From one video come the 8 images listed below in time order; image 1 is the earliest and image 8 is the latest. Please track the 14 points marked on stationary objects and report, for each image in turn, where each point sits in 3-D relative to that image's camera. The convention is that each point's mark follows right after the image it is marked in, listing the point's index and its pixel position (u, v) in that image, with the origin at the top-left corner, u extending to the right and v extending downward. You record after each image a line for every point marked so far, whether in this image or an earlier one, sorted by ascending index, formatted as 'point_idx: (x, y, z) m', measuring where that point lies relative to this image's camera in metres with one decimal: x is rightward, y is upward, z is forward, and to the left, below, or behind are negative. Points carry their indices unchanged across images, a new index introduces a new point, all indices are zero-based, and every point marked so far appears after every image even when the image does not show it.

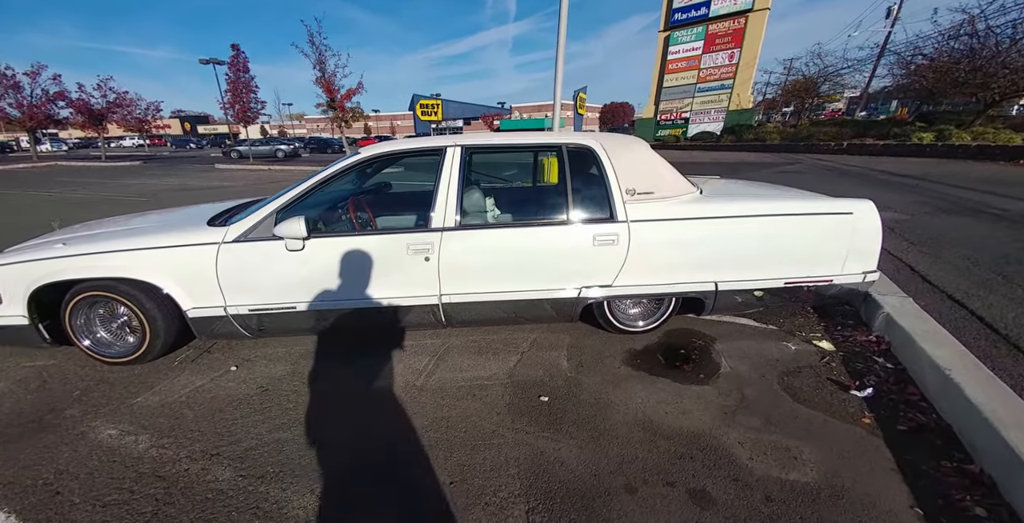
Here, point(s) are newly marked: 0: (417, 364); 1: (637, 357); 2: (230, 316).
0: (-0.7, -0.7, +2.9) m
1: (+0.9, -0.6, +2.9) m
2: (-2.0, -0.4, +2.9) m
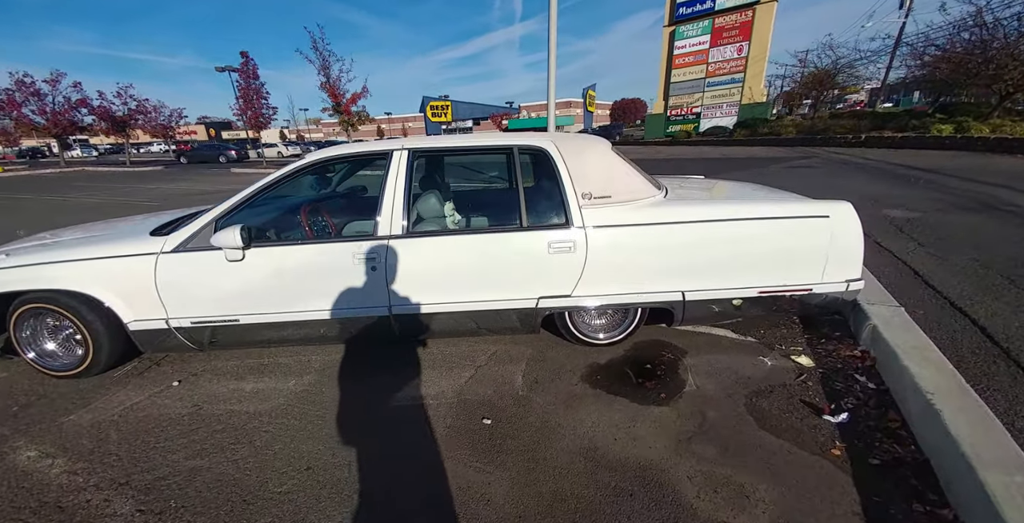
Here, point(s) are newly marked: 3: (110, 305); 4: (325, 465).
0: (-1.0, -0.8, +2.7) m
1: (+0.6, -0.7, +2.7) m
2: (-2.3, -0.5, +2.8) m
3: (-2.8, -0.3, +2.8) m
4: (-0.9, -1.0, +1.9) m
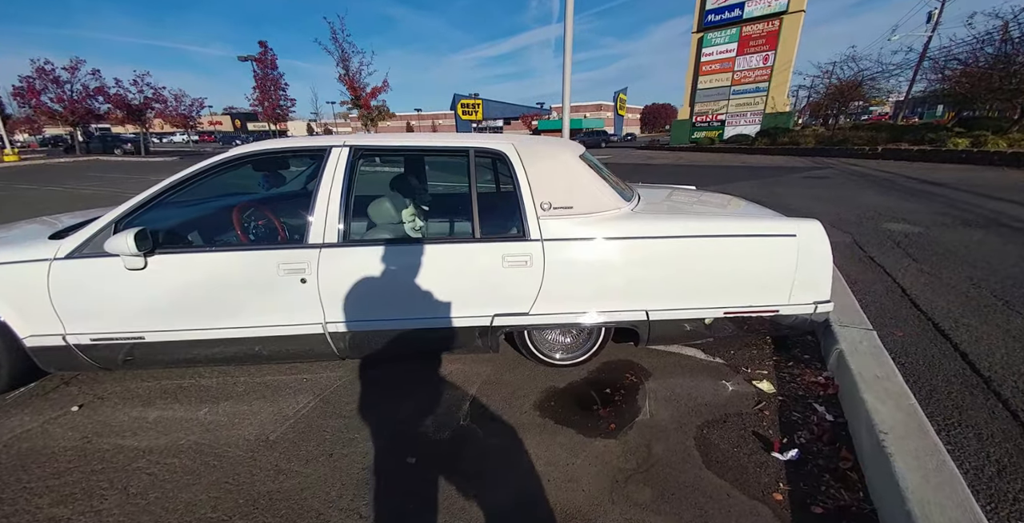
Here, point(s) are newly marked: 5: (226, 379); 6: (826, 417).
0: (-1.3, -0.9, +2.5) m
1: (+0.2, -0.8, +2.5) m
2: (-2.7, -0.5, +2.6) m
3: (-3.1, -0.4, +2.5) m
4: (-1.2, -1.1, +1.7) m
5: (-1.9, -0.8, +2.8) m
6: (+1.6, -0.8, +2.1) m
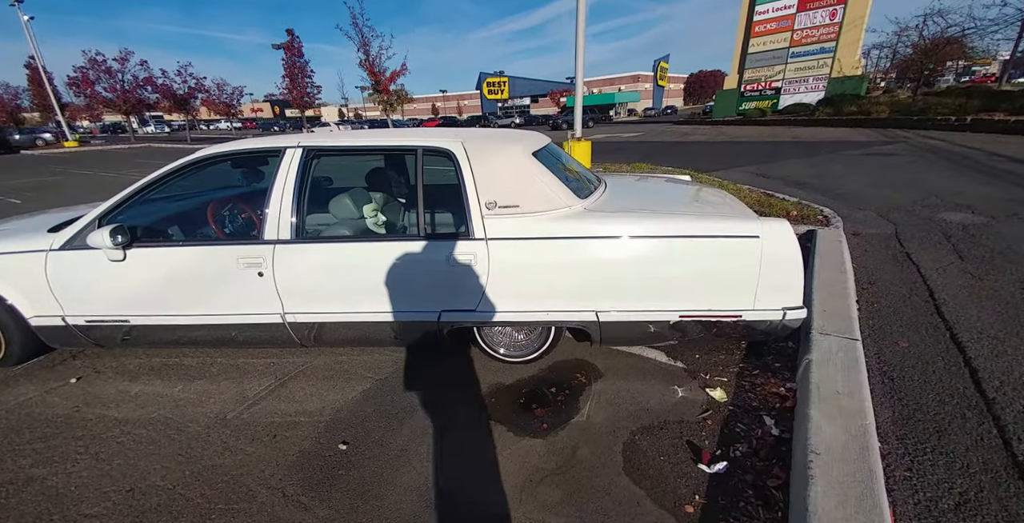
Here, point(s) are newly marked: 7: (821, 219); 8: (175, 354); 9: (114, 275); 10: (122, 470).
0: (-1.7, -0.8, +2.6) m
1: (-0.1, -0.8, +2.5) m
2: (-3.0, -0.4, +2.8) m
3: (-3.4, -0.3, +2.9) m
4: (-1.6, -1.1, +1.8) m
5: (-2.2, -0.7, +3.0) m
6: (+1.3, -0.8, +2.0) m
7: (+4.0, +0.6, +5.5) m
8: (-2.5, -0.7, +3.1) m
9: (-2.5, -0.1, +2.7) m
10: (-1.9, -1.0, +1.9) m
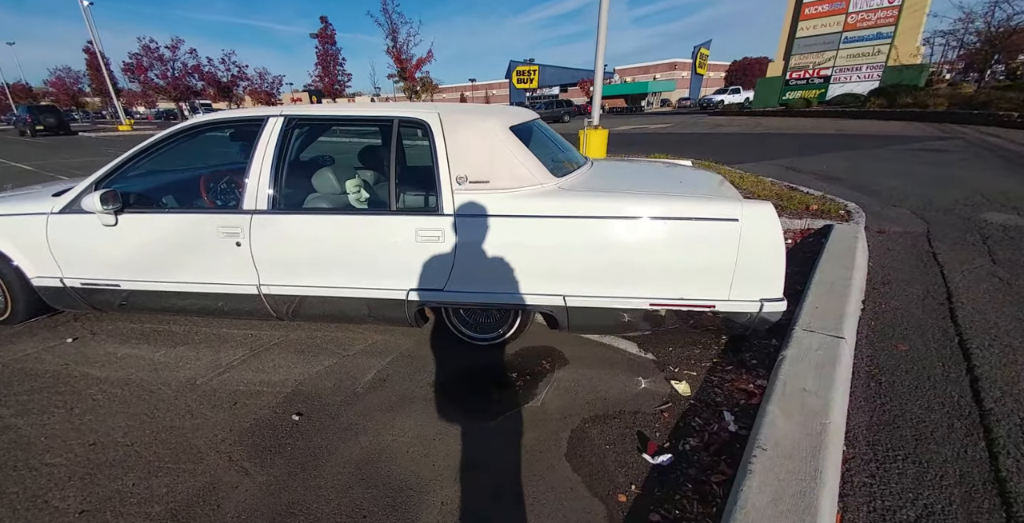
0: (-1.9, -0.6, +2.7) m
1: (-0.3, -0.7, +2.5) m
2: (-3.2, -0.2, +3.0) m
3: (-3.6, 0.0, +3.0) m
4: (-1.9, -0.9, +1.9) m
5: (-2.4, -0.5, +3.1) m
6: (+1.0, -0.8, +1.9) m
7: (+4.1, +0.6, +5.1) m
8: (-2.7, -0.4, +3.2) m
9: (-2.7, +0.1, +2.8) m
10: (-2.1, -0.8, +2.1) m
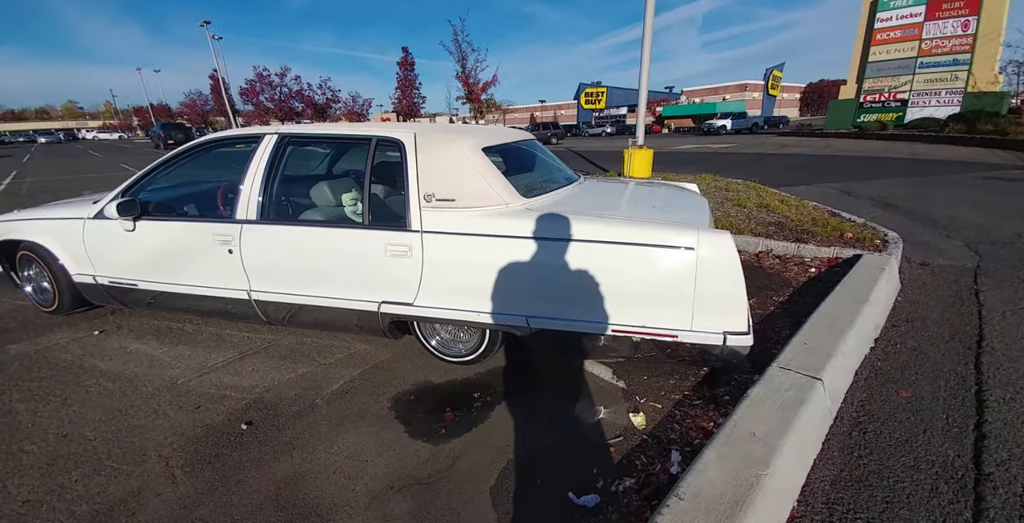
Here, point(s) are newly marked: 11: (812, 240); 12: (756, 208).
0: (-2.1, -0.7, +2.9) m
1: (-0.6, -0.8, +2.5) m
2: (-3.3, -0.2, +3.4) m
3: (-3.7, 0.0, +3.4) m
4: (-2.2, -0.9, +2.1) m
5: (-2.5, -0.5, +3.4) m
6: (+0.7, -0.9, +1.8) m
7: (+4.1, +0.2, +4.7) m
8: (-2.8, -0.5, +3.5) m
9: (-2.9, +0.1, +3.1) m
10: (-2.4, -0.8, +2.3) m
11: (+3.6, +0.3, +4.9) m
12: (+3.9, +0.9, +6.7) m
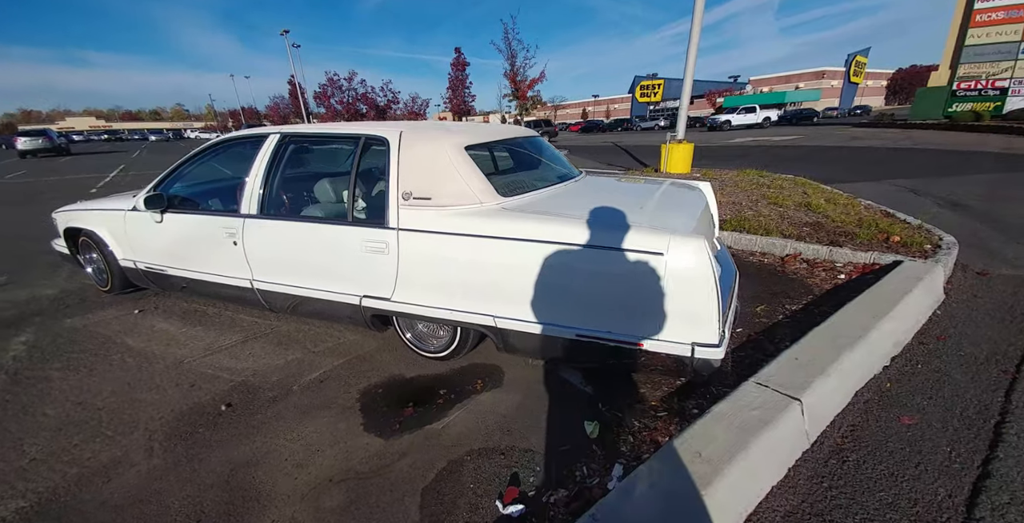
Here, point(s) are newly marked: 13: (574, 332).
0: (-2.2, -0.6, +3.2) m
1: (-0.7, -0.7, +2.6) m
2: (-3.4, -0.1, +3.7) m
3: (-3.8, +0.1, +3.9) m
4: (-2.4, -0.8, +2.4) m
5: (-2.6, -0.4, +3.7) m
6: (+0.4, -0.9, +1.7) m
7: (+4.2, +0.1, +4.2) m
8: (-2.8, -0.4, +3.8) m
9: (-2.9, +0.2, +3.4) m
10: (-2.6, -0.8, +2.6) m
11: (+3.6, +0.2, +4.5) m
12: (+4.2, +0.8, +6.2) m
13: (+0.3, -0.4, +2.3) m
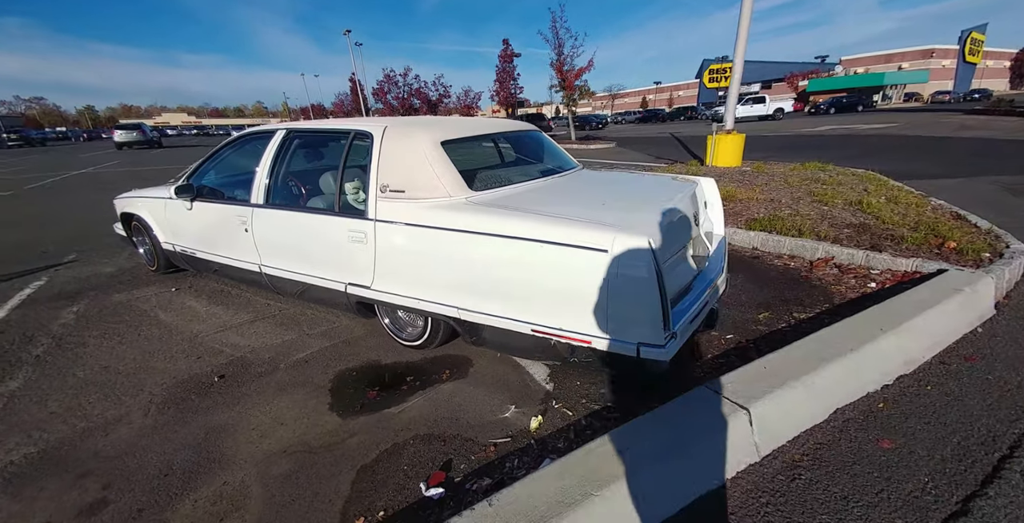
0: (-2.3, -0.5, +3.5) m
1: (-0.9, -0.7, +2.7) m
2: (-3.4, +0.1, +4.2) m
3: (-3.7, +0.3, +4.4) m
4: (-2.6, -0.7, +2.7) m
5: (-2.6, -0.3, +4.0) m
6: (+0.1, -0.9, +1.7) m
7: (+4.2, 0.0, +3.7) m
8: (-2.8, -0.2, +4.2) m
9: (-3.0, +0.4, +3.8) m
10: (-2.8, -0.6, +2.9) m
11: (+3.7, +0.1, +4.1) m
12: (+4.5, +0.7, +5.6) m
13: (+0.1, -0.4, +2.2) m
